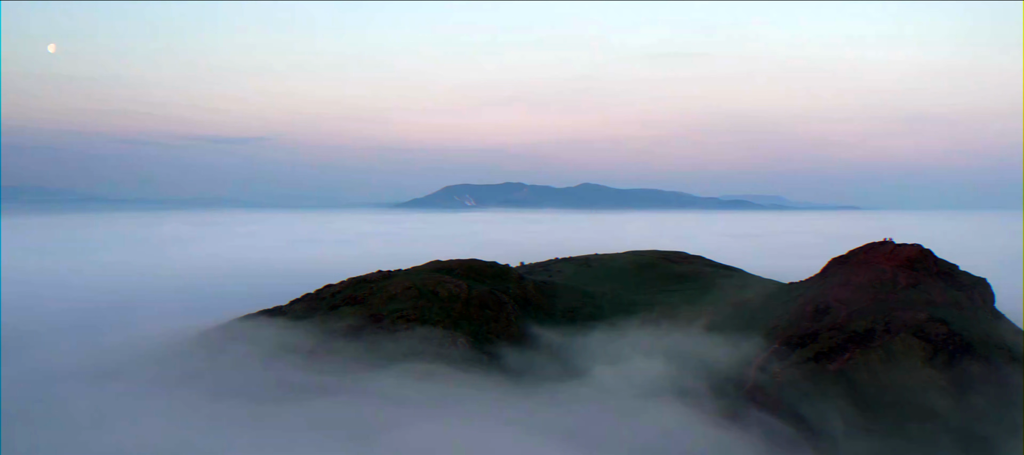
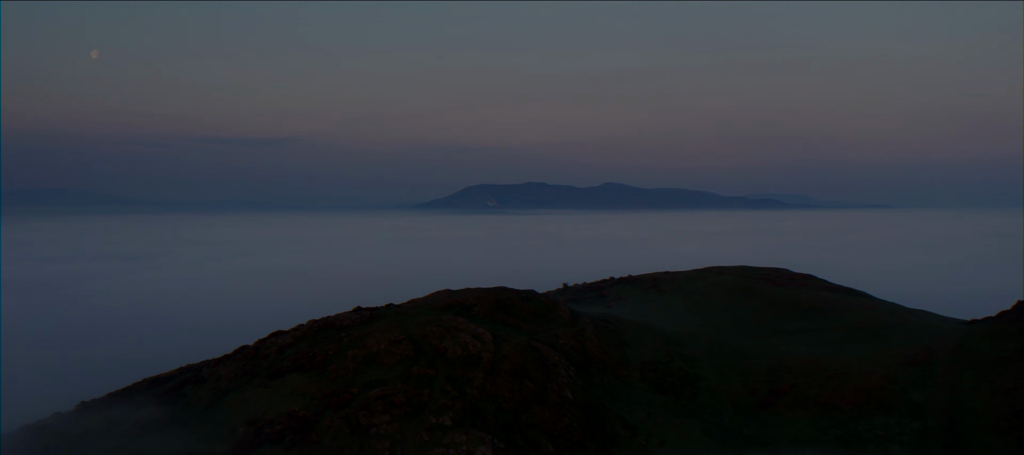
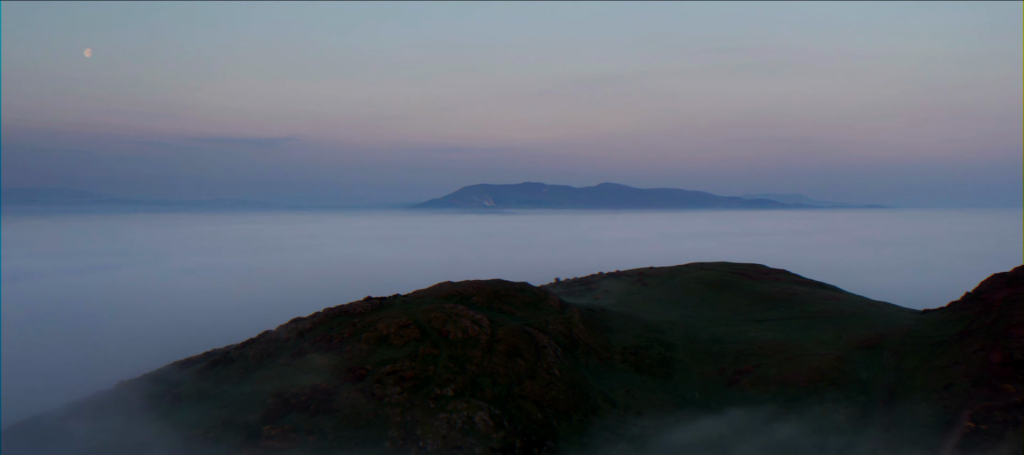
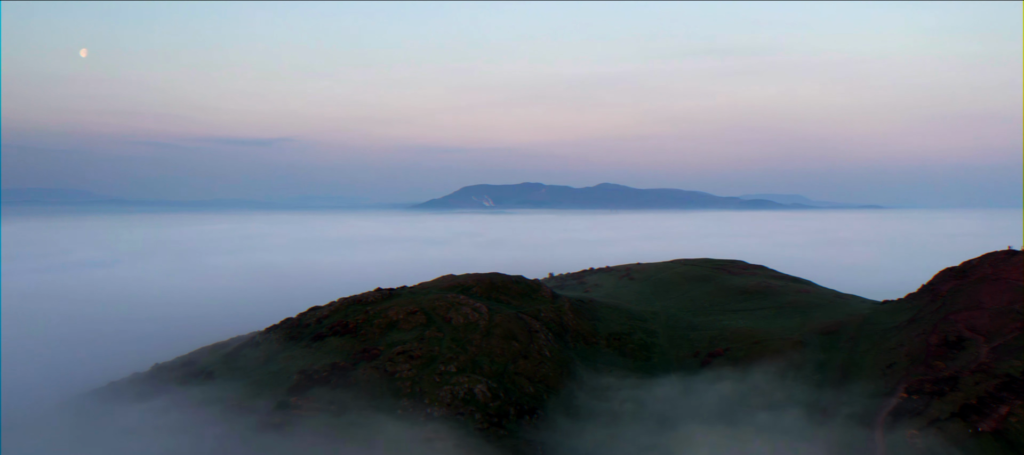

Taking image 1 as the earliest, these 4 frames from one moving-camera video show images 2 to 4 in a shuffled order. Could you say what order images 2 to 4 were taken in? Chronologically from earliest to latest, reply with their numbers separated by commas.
4, 3, 2
